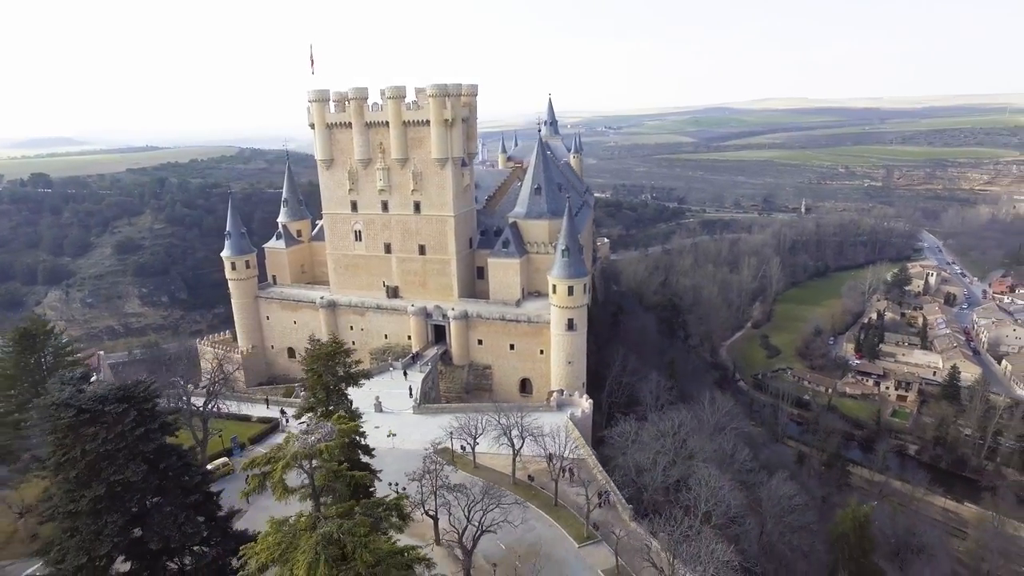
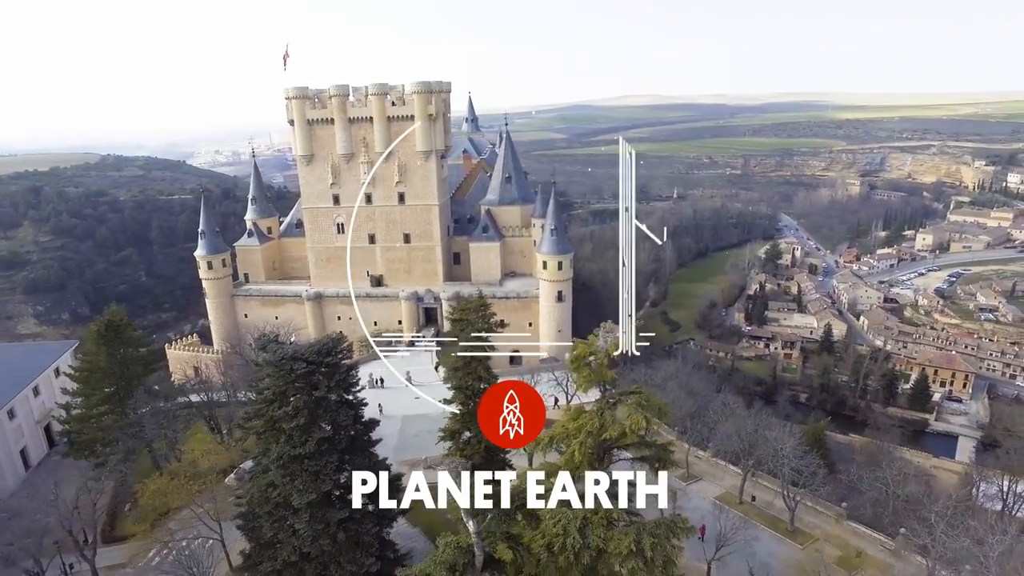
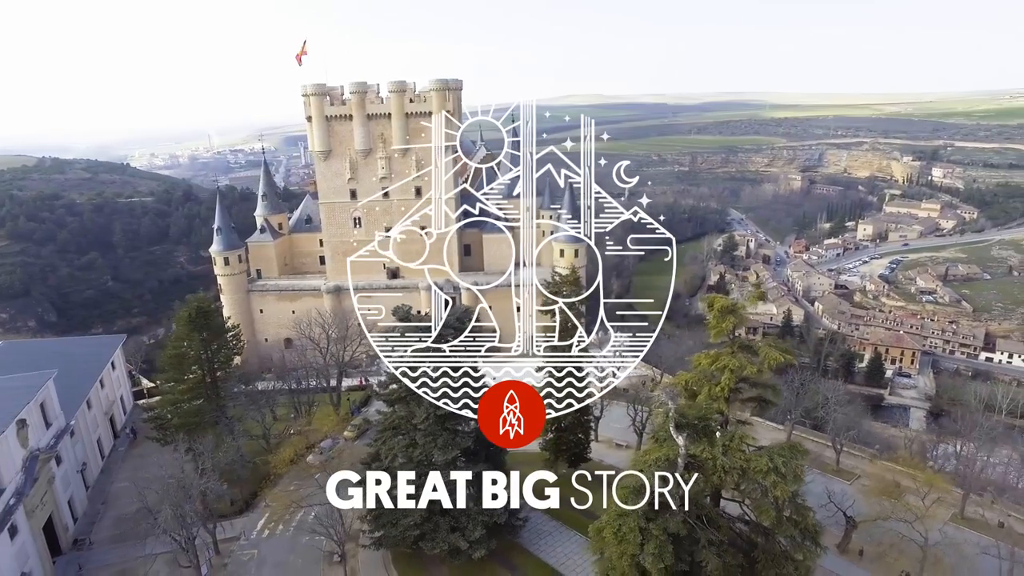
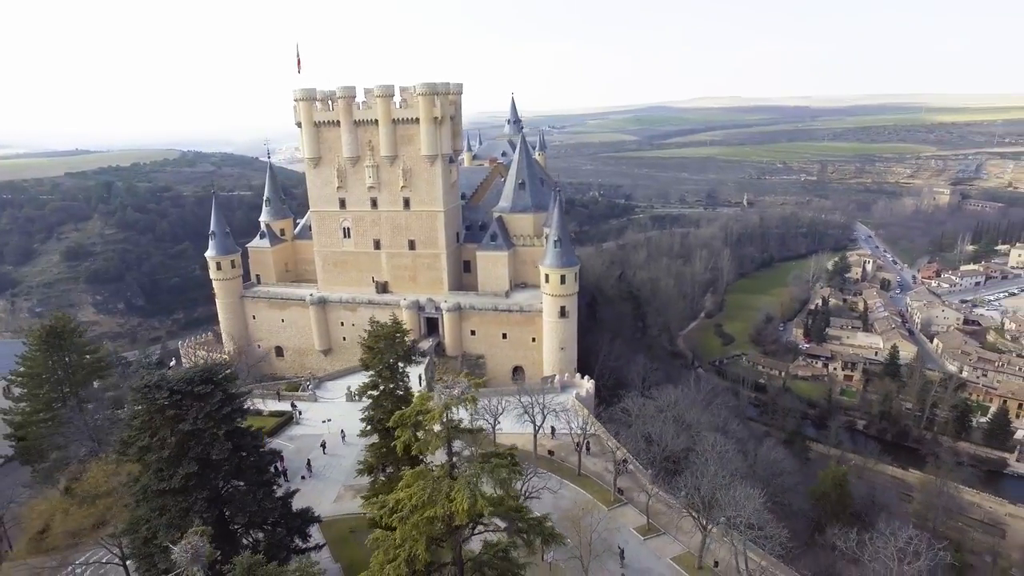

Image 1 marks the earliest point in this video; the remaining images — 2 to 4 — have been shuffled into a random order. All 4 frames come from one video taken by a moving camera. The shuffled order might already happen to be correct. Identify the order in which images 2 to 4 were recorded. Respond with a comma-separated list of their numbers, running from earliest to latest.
4, 2, 3
